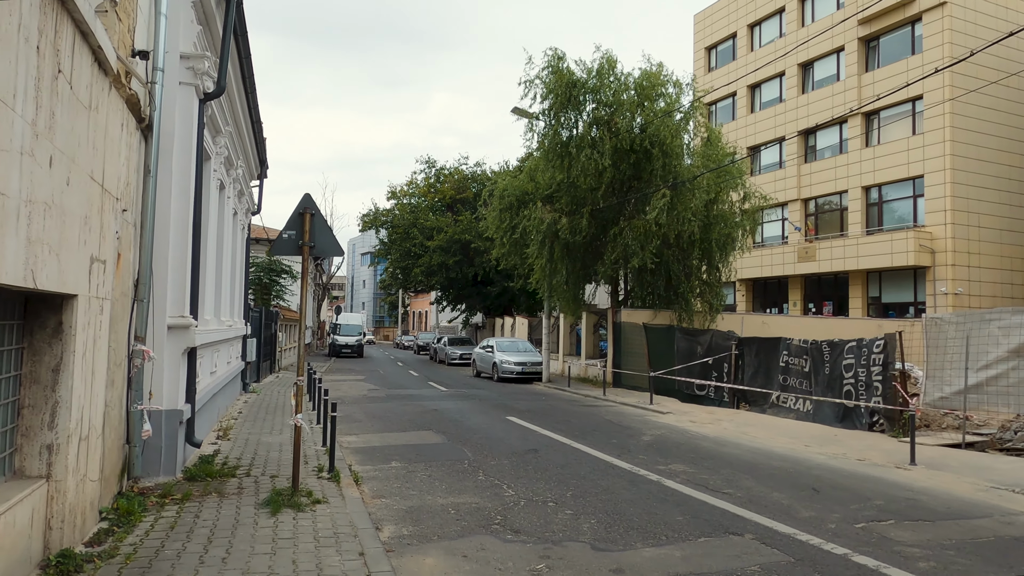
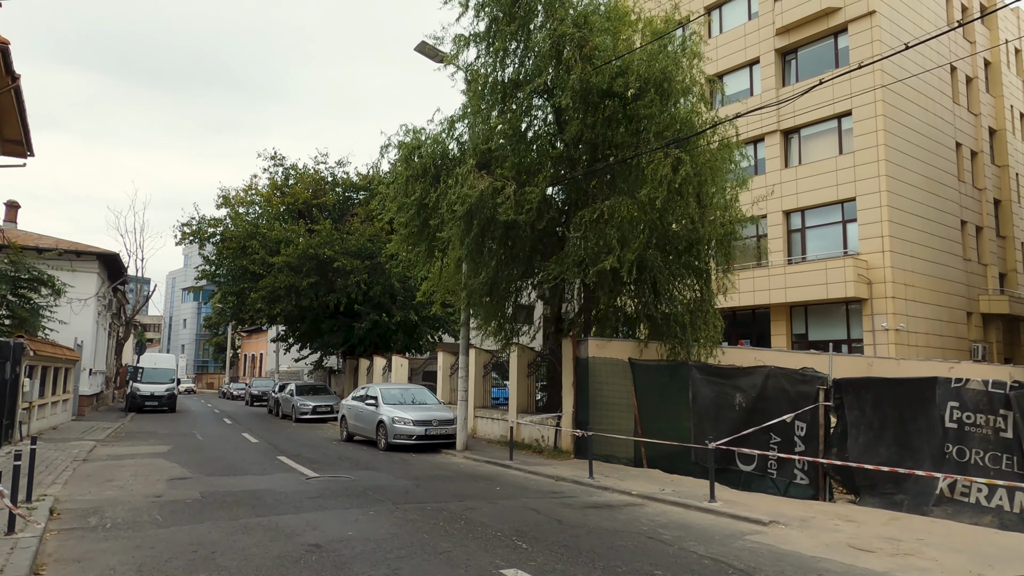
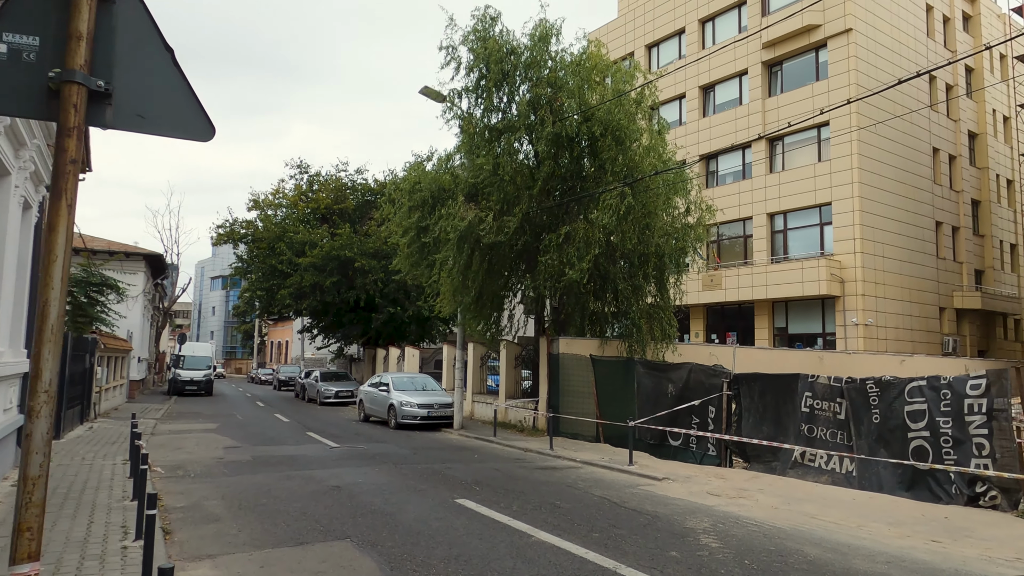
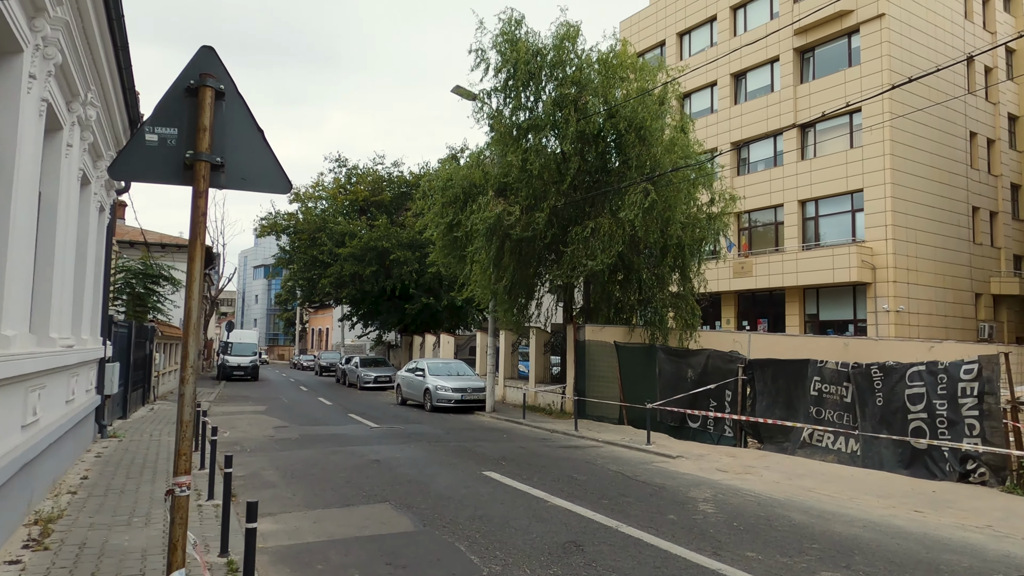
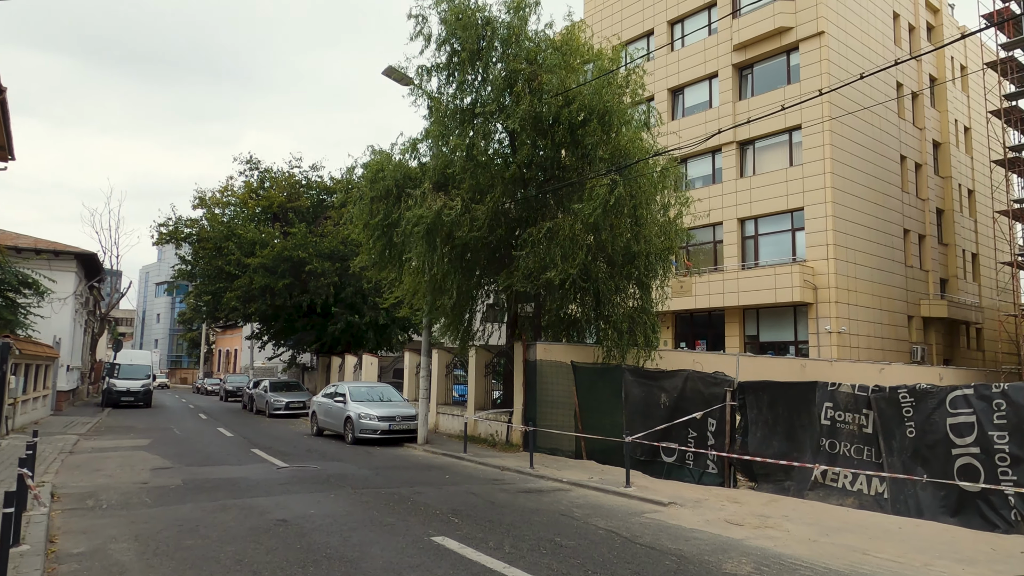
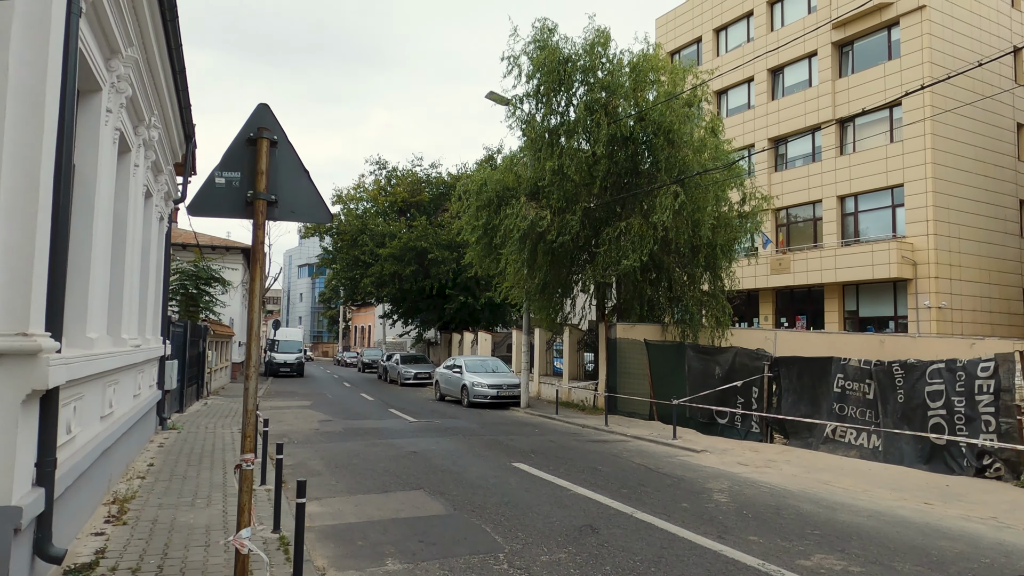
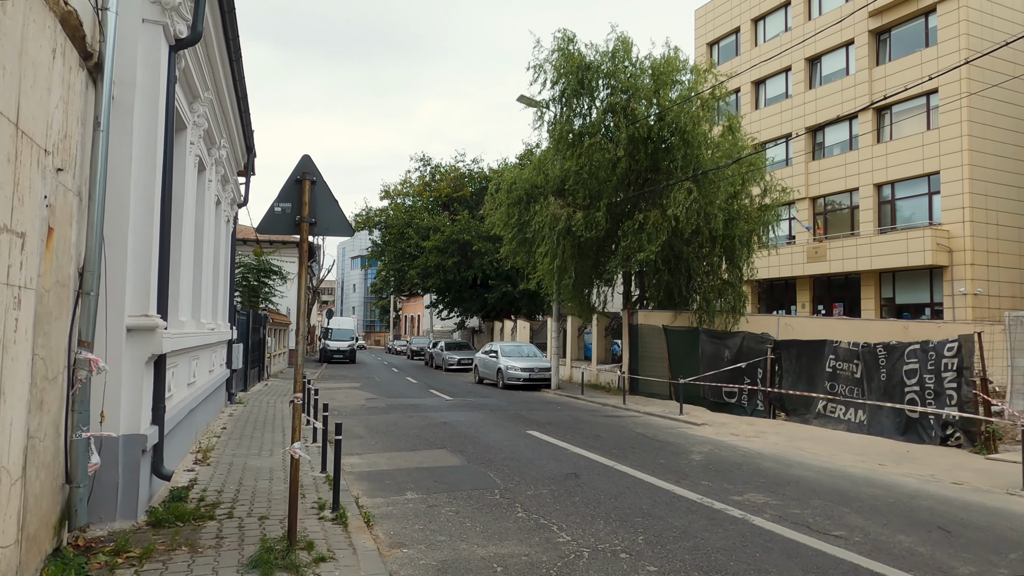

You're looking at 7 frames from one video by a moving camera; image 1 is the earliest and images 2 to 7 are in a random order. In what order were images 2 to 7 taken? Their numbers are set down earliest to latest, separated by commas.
7, 6, 4, 3, 5, 2
